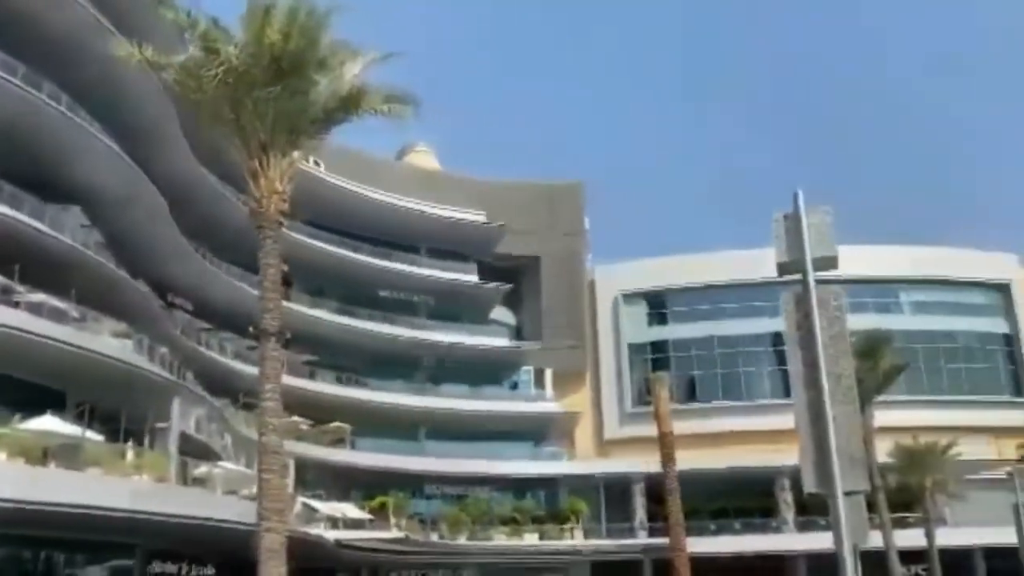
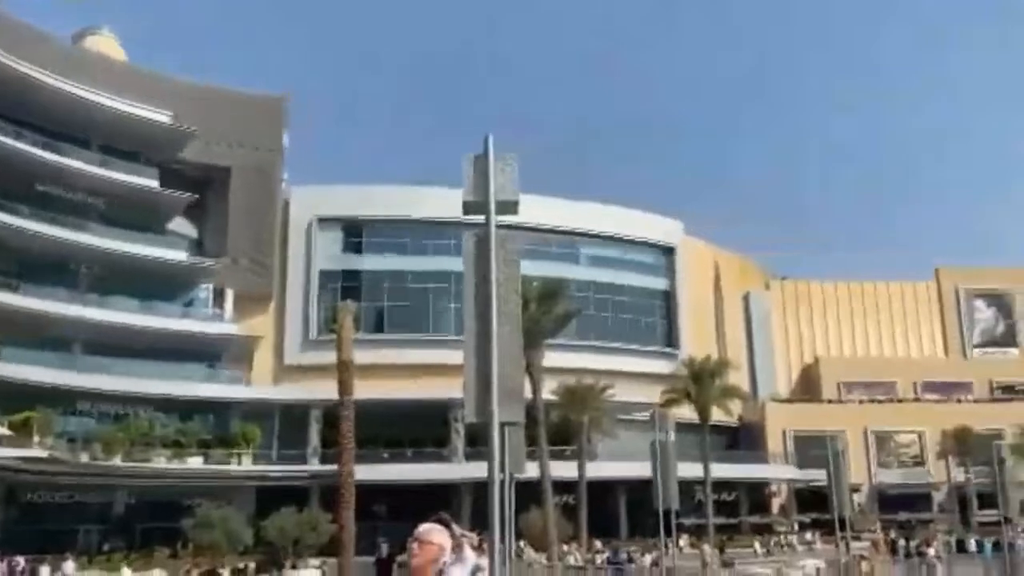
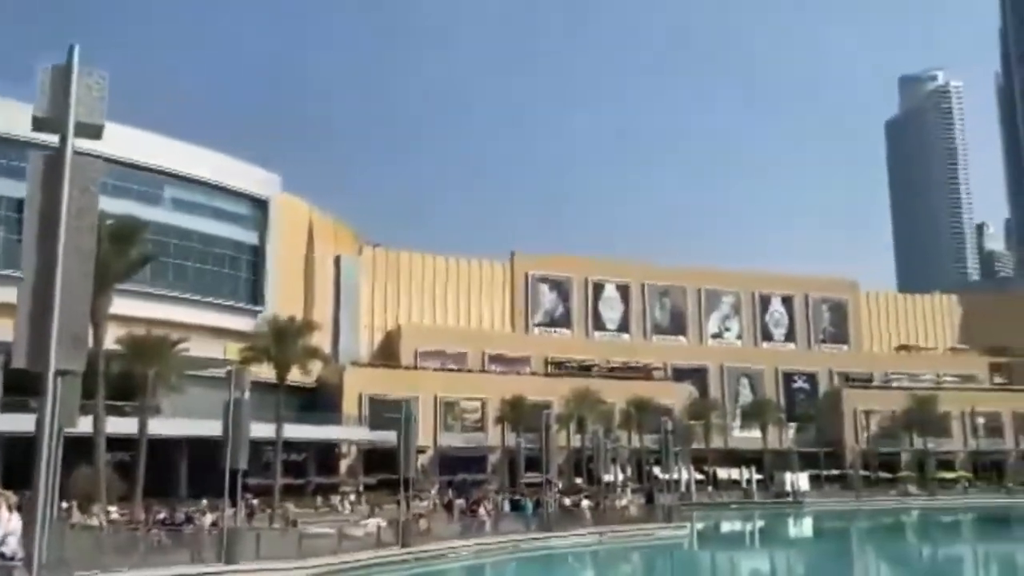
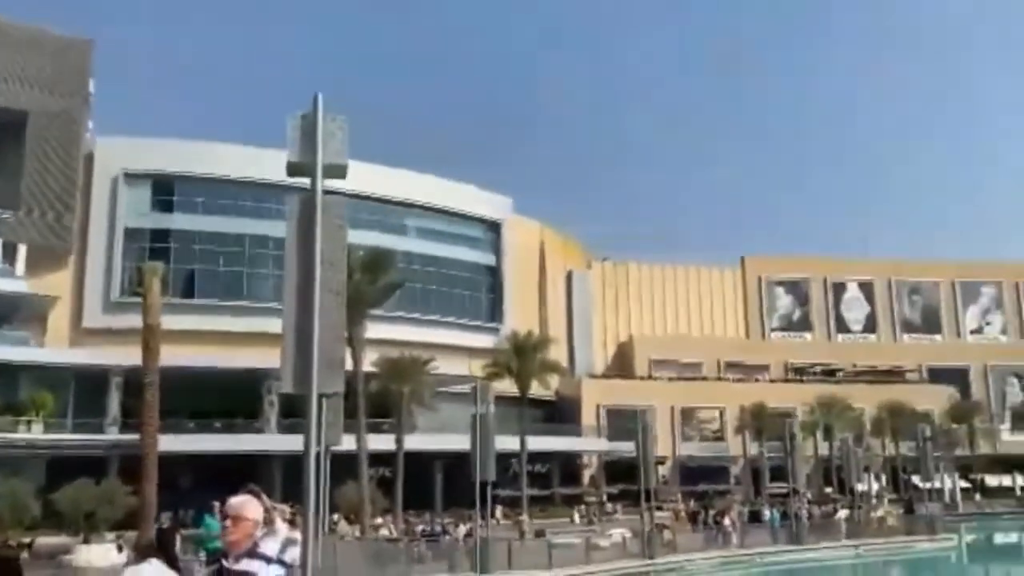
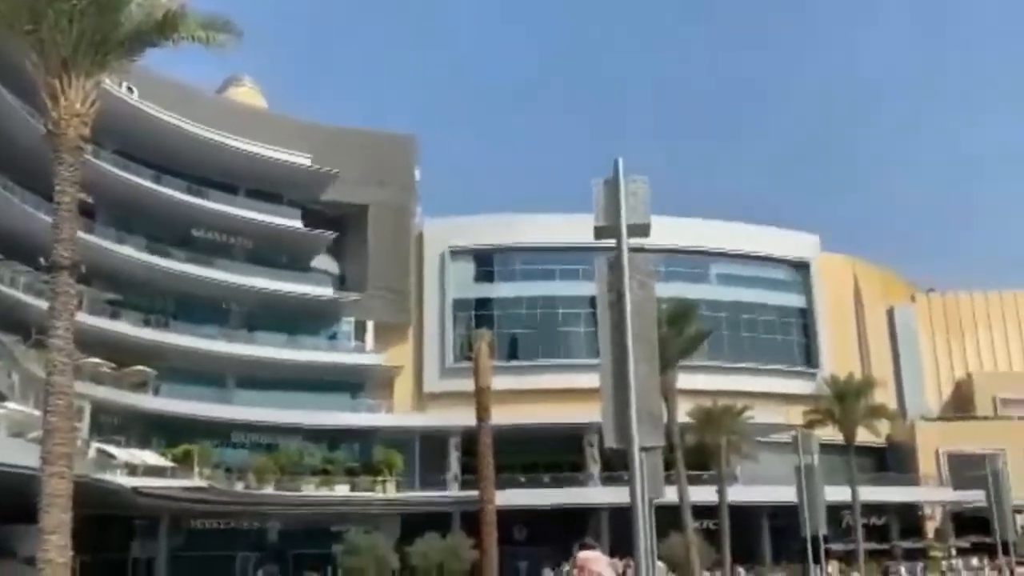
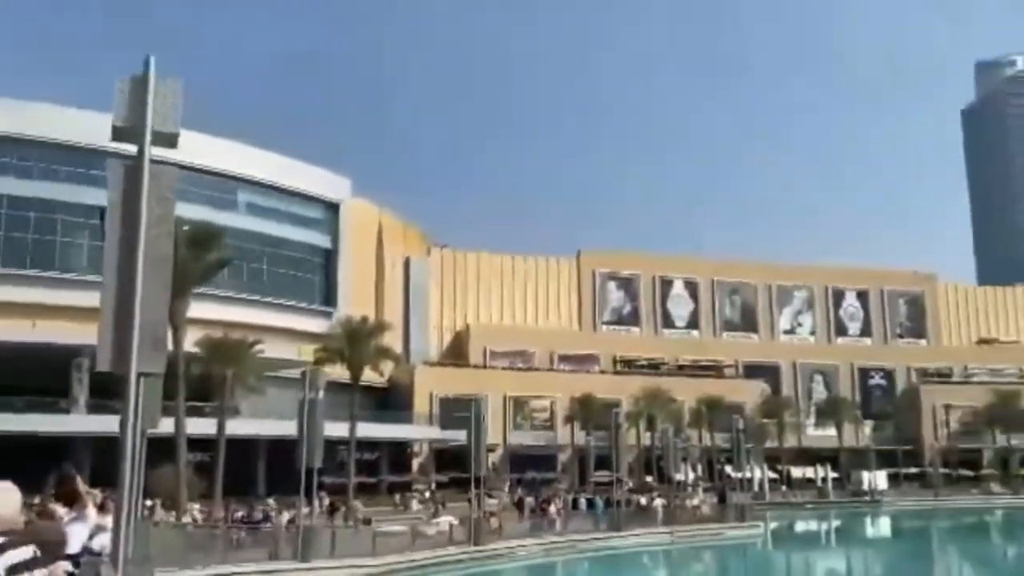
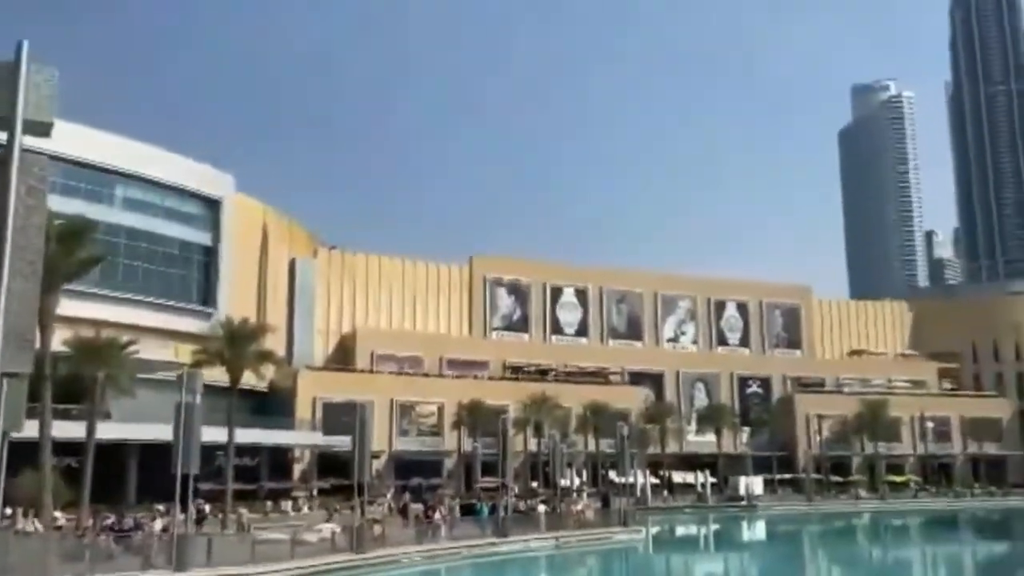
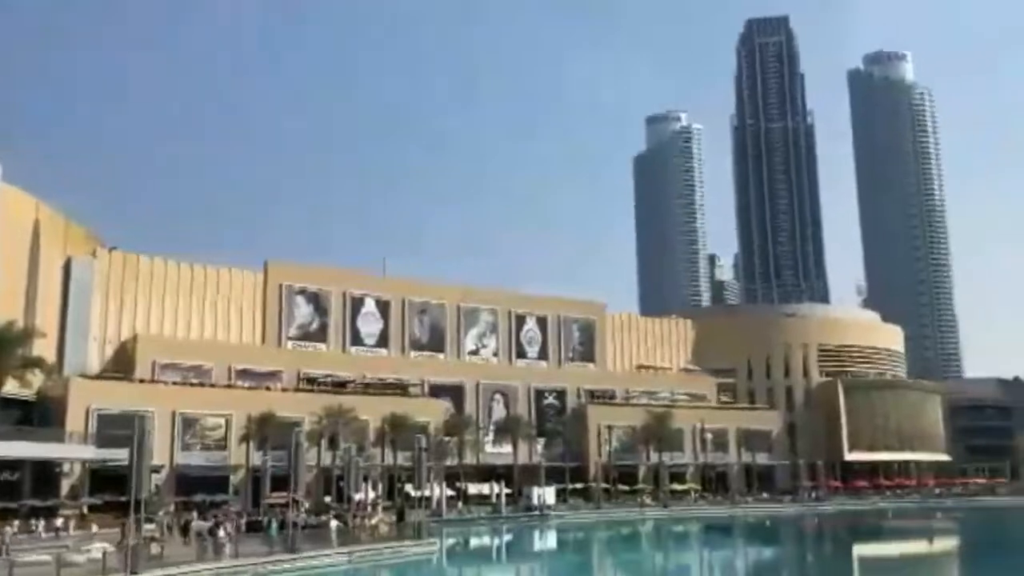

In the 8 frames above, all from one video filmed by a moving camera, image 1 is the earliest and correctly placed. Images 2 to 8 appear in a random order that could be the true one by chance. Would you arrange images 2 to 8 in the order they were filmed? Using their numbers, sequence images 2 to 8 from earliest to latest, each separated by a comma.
5, 2, 4, 6, 3, 7, 8
